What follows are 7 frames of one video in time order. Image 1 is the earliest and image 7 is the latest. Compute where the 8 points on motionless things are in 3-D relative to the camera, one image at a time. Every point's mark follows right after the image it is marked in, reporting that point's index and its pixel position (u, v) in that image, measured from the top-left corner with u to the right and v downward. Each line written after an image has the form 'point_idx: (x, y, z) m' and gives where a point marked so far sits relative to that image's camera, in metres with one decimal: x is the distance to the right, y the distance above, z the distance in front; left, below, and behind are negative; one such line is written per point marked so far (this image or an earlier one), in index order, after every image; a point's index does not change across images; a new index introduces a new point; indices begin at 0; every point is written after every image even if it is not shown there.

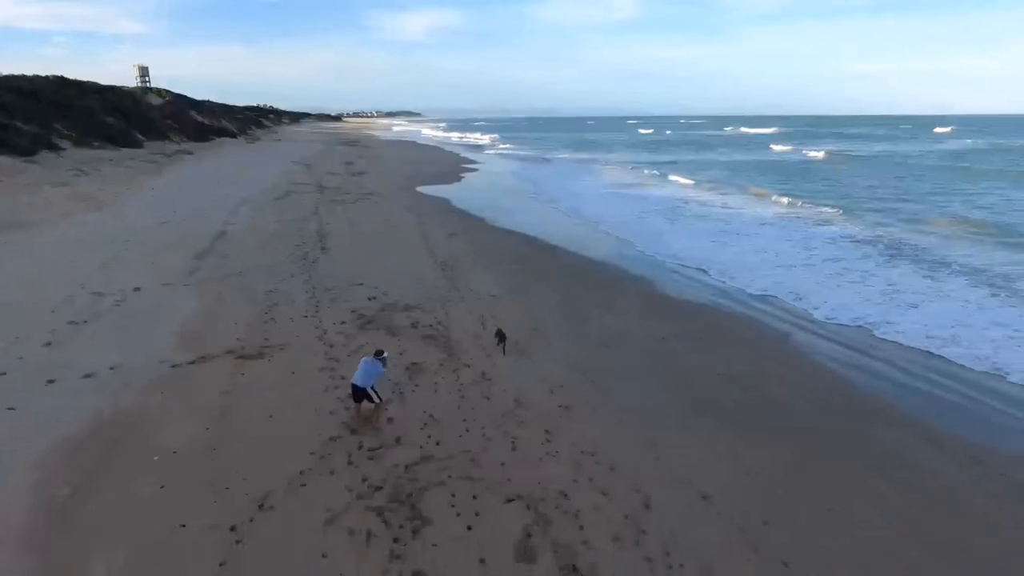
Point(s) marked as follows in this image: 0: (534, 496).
0: (+0.2, -1.8, +5.2) m
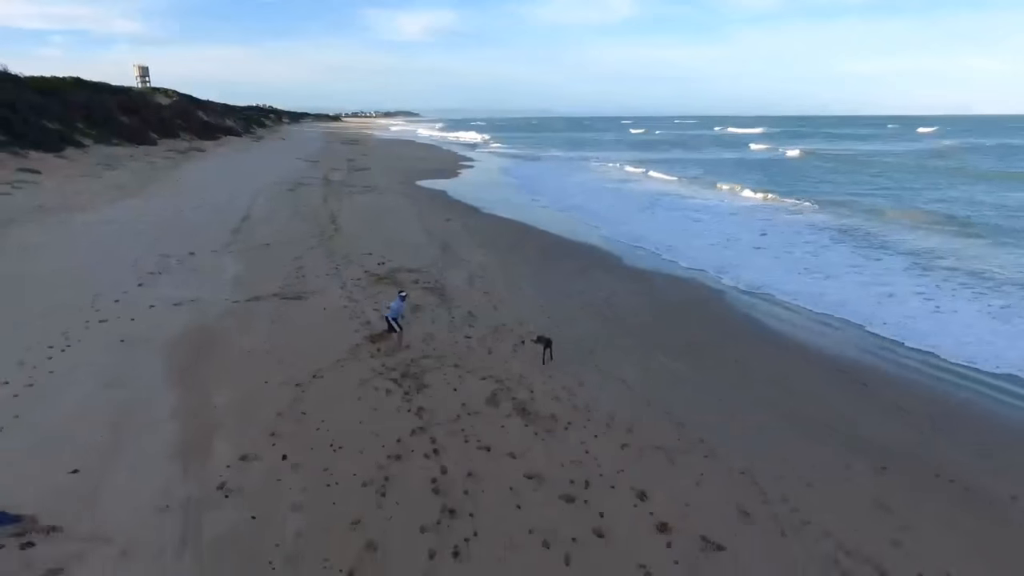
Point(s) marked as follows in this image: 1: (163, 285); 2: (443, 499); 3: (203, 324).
0: (-0.1, -1.1, +7.5) m
1: (-5.6, +0.1, +9.6) m
2: (-0.6, -1.7, +5.0) m
3: (-4.2, -0.5, +8.1) m
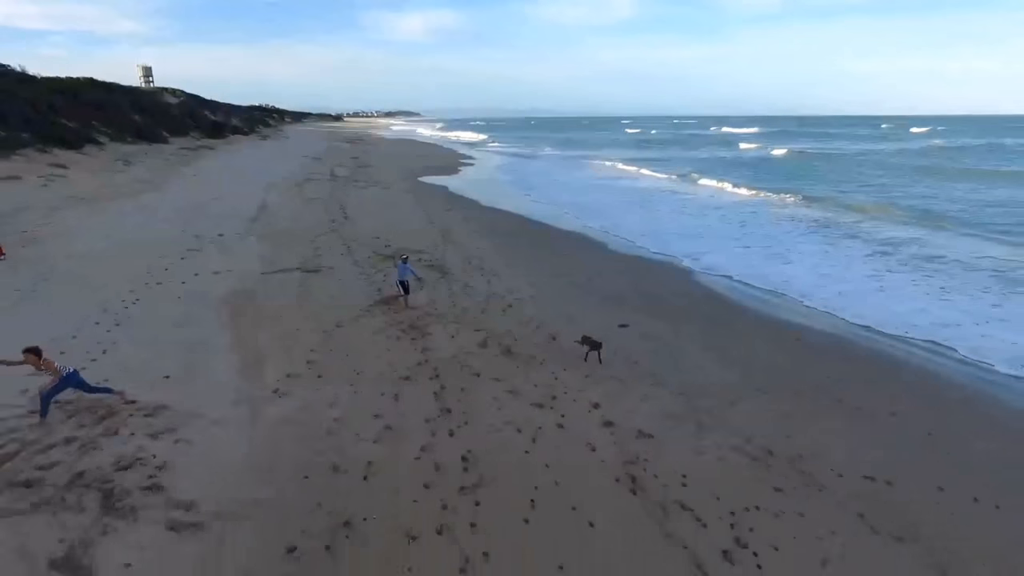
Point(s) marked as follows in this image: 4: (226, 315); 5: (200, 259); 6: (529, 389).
0: (-0.3, -0.6, +9.0) m
1: (-5.8, +0.5, +11.1) m
2: (-0.7, -1.2, +6.5) m
3: (-4.3, 0.0, +9.7) m
4: (-3.9, -0.4, +8.3) m
5: (-5.8, +0.5, +11.1) m
6: (+0.2, -1.2, +7.0) m
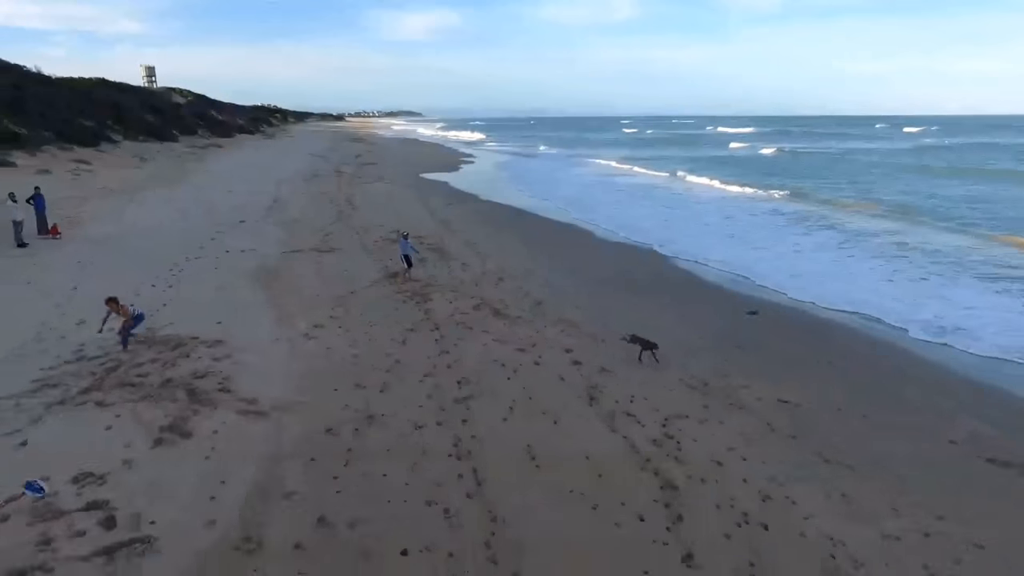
0: (-0.5, -0.2, +10.5) m
1: (-5.9, +1.0, +12.6) m
2: (-0.9, -0.8, +7.9) m
3: (-4.5, +0.5, +11.1) m
4: (-4.1, +0.1, +9.7) m
5: (-6.0, +1.0, +12.6) m
6: (0.0, -0.7, +8.5) m
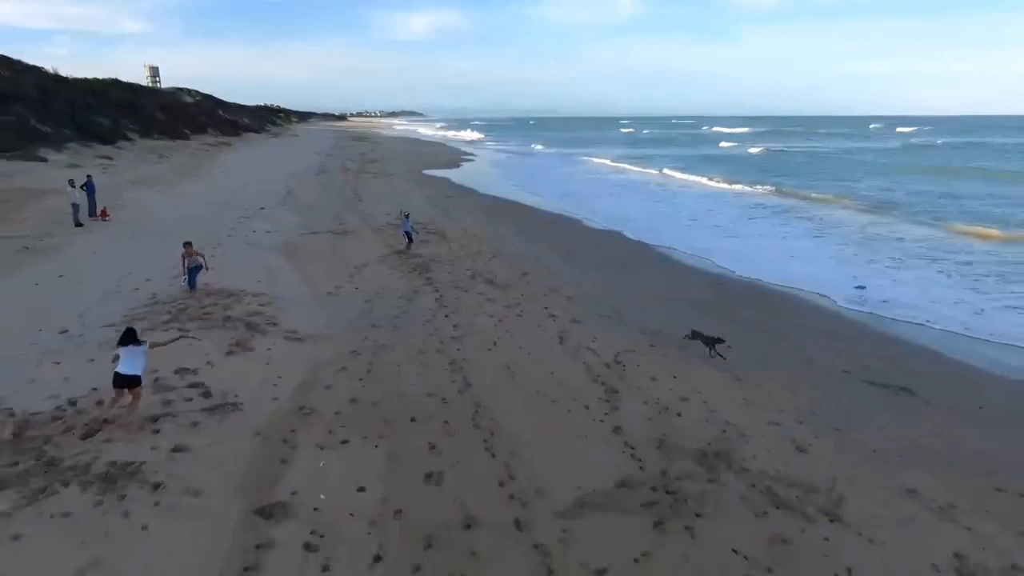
0: (-0.7, +0.4, +12.1) m
1: (-6.1, +1.5, +14.2) m
2: (-1.1, -0.2, +9.6) m
3: (-4.7, +1.0, +12.8) m
4: (-4.3, +0.6, +11.4) m
5: (-6.2, +1.5, +14.2) m
6: (-0.2, -0.2, +10.1) m
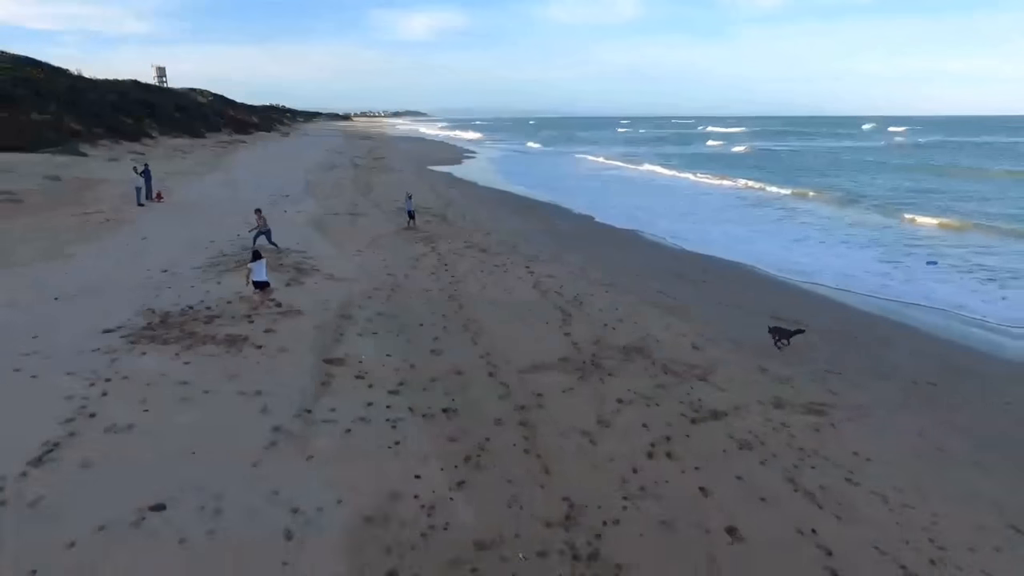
0: (-0.9, +1.1, +14.6) m
1: (-6.4, +2.3, +16.7) m
2: (-1.4, +0.5, +12.0) m
3: (-5.0, +1.7, +15.2) m
4: (-4.6, +1.3, +13.8) m
5: (-6.4, +2.3, +16.7) m
6: (-0.5, +0.6, +12.5) m
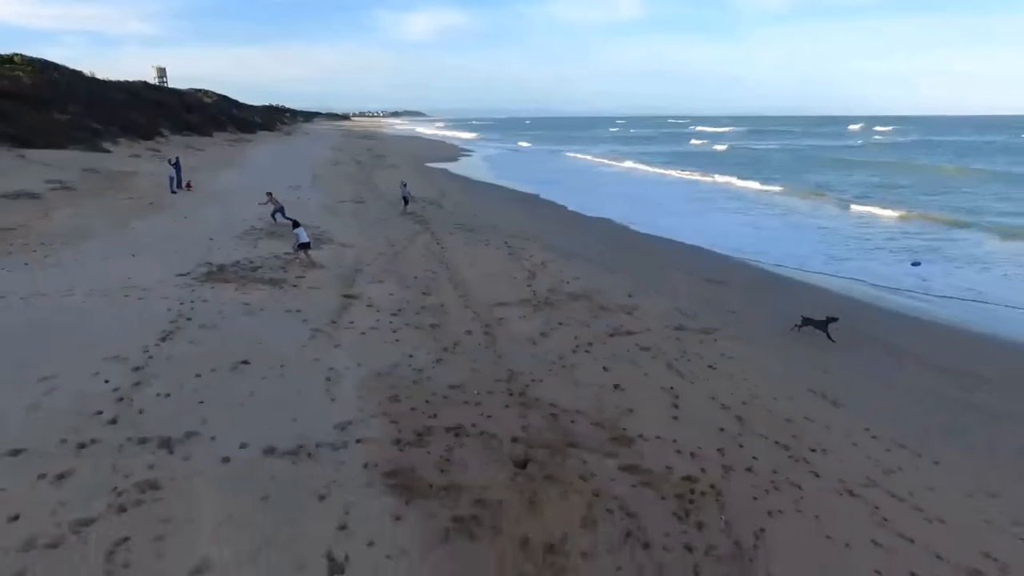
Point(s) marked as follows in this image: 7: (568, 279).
0: (-1.4, +1.8, +16.9) m
1: (-6.9, +3.0, +19.0) m
2: (-1.9, +1.2, +14.3) m
3: (-5.5, +2.4, +17.5) m
4: (-5.1, +2.0, +16.1) m
5: (-6.9, +3.0, +19.0) m
6: (-0.9, +1.2, +14.9) m
7: (+1.0, +0.2, +11.4) m
